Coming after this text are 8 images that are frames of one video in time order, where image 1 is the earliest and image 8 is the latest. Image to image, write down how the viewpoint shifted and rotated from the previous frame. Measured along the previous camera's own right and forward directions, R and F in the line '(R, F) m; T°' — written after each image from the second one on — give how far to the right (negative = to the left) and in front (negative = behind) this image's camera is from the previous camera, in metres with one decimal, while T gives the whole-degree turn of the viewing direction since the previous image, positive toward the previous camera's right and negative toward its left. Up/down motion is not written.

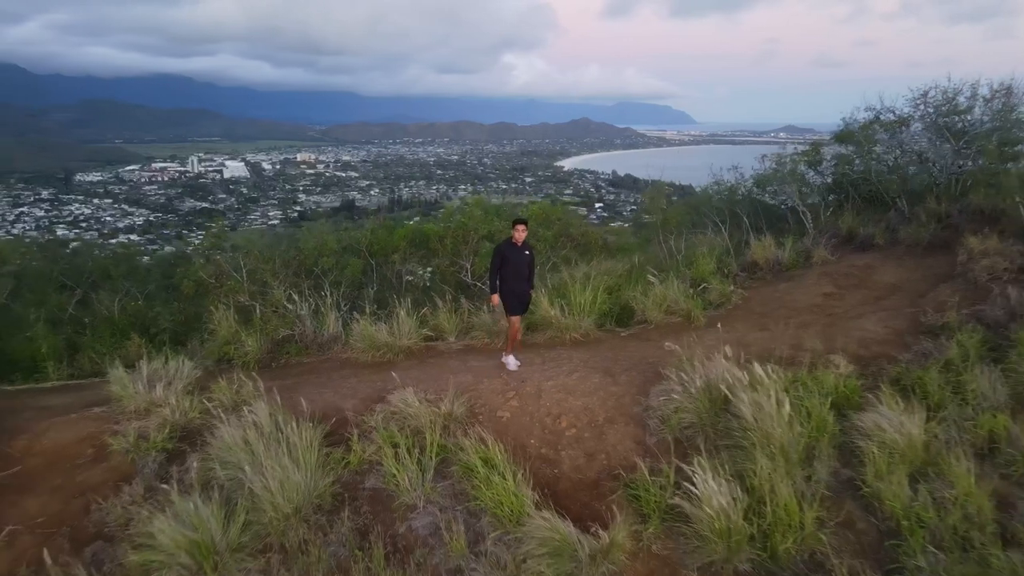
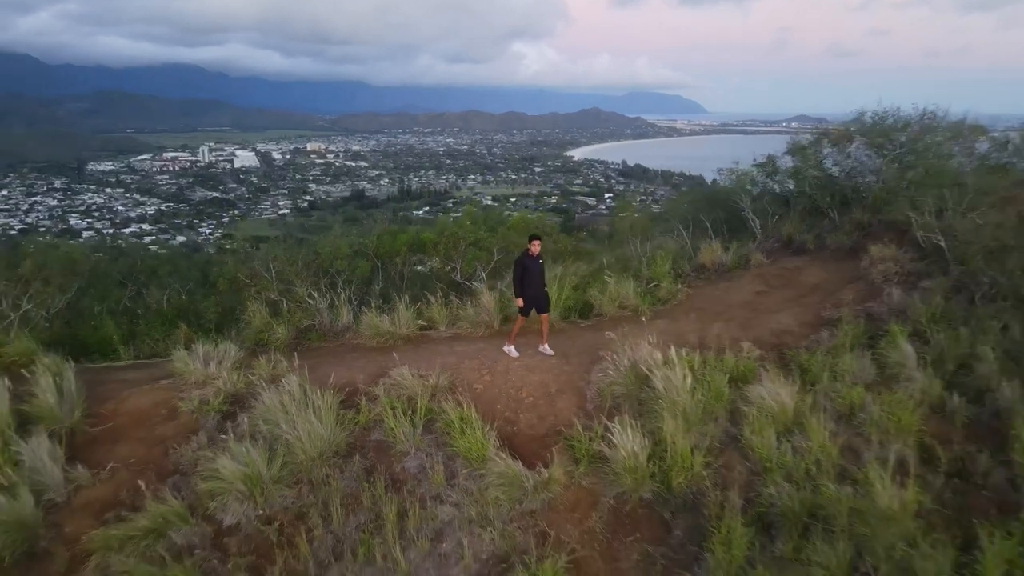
(+0.2, -0.7) m; -1°
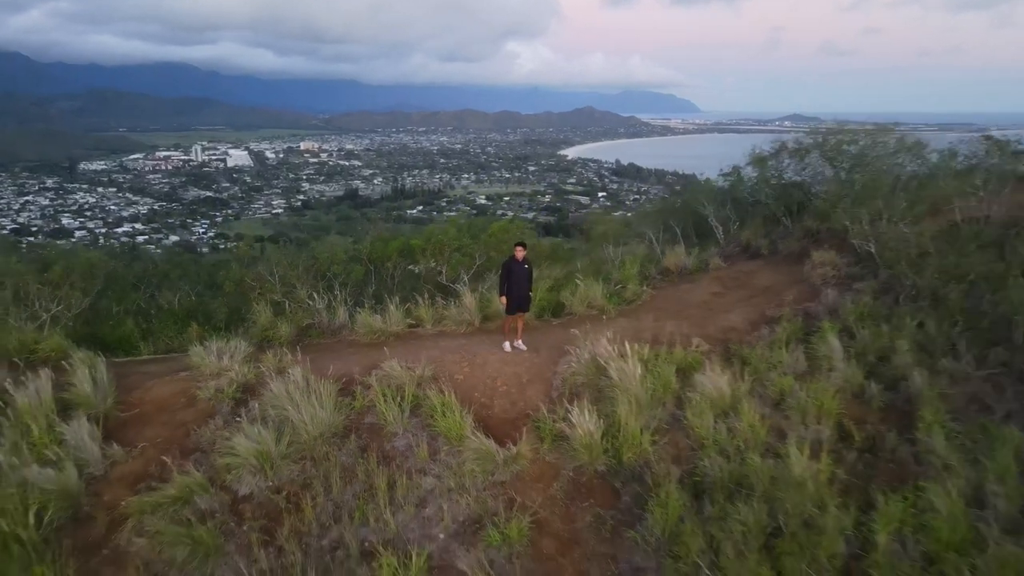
(+0.1, -0.5) m; 0°
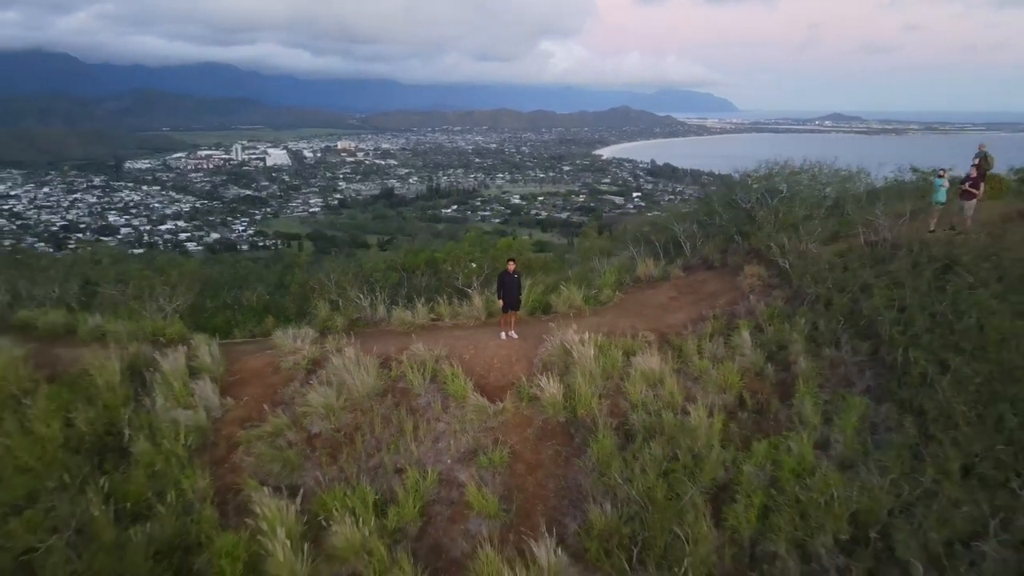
(+0.3, -1.4) m; -3°
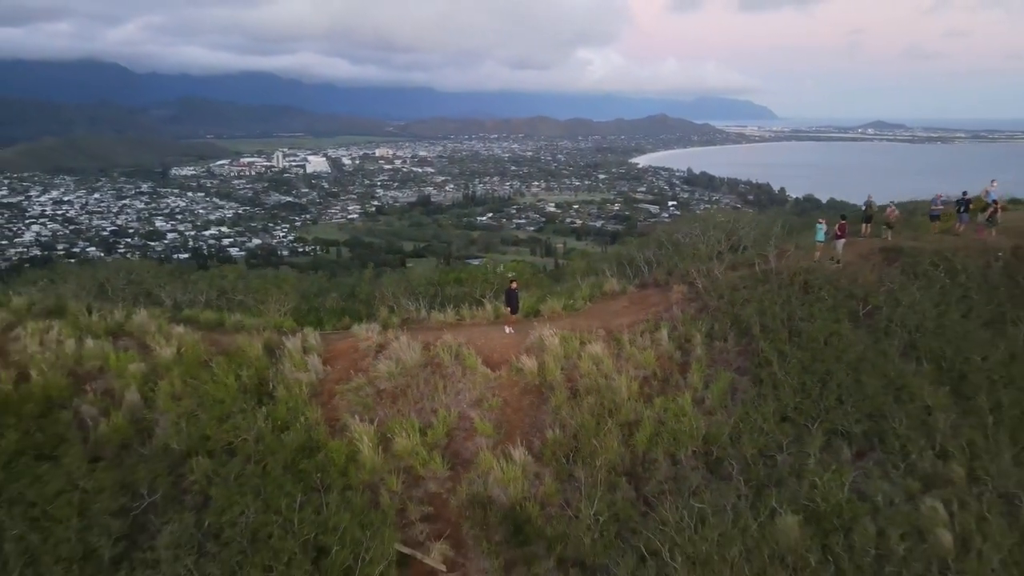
(+0.4, -2.6) m; -3°
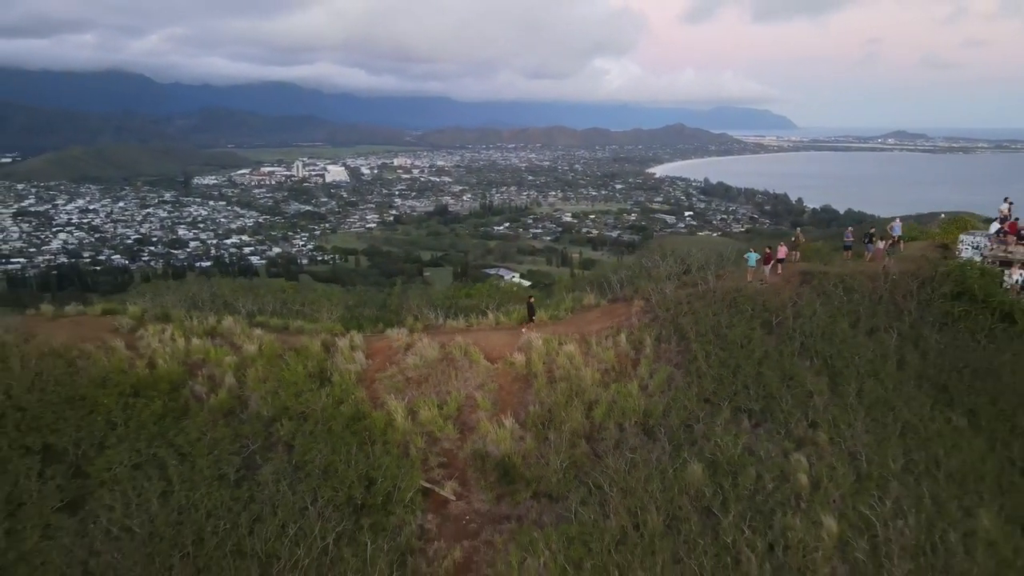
(+0.3, -2.5) m; -1°
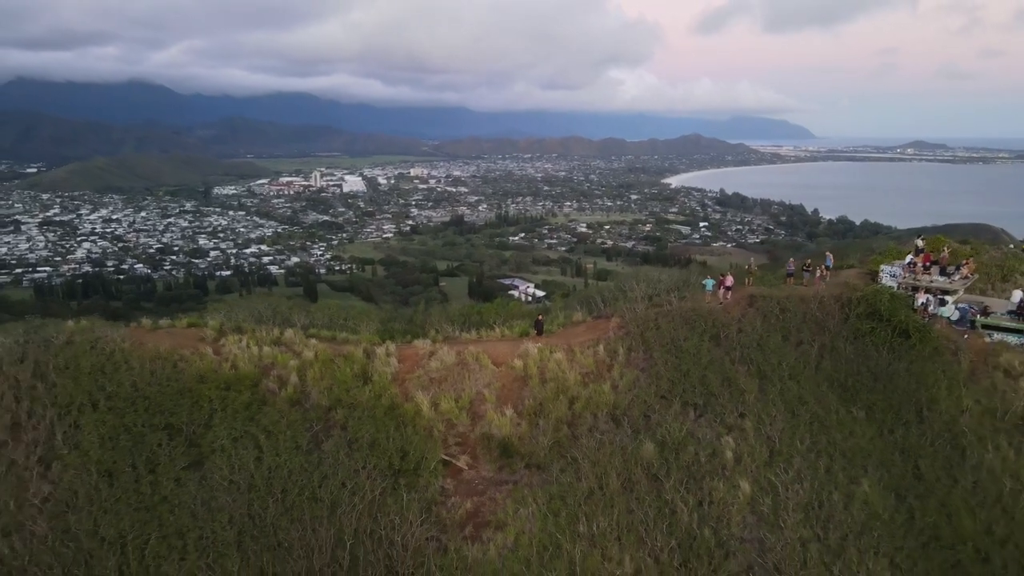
(+0.2, -2.7) m; -1°
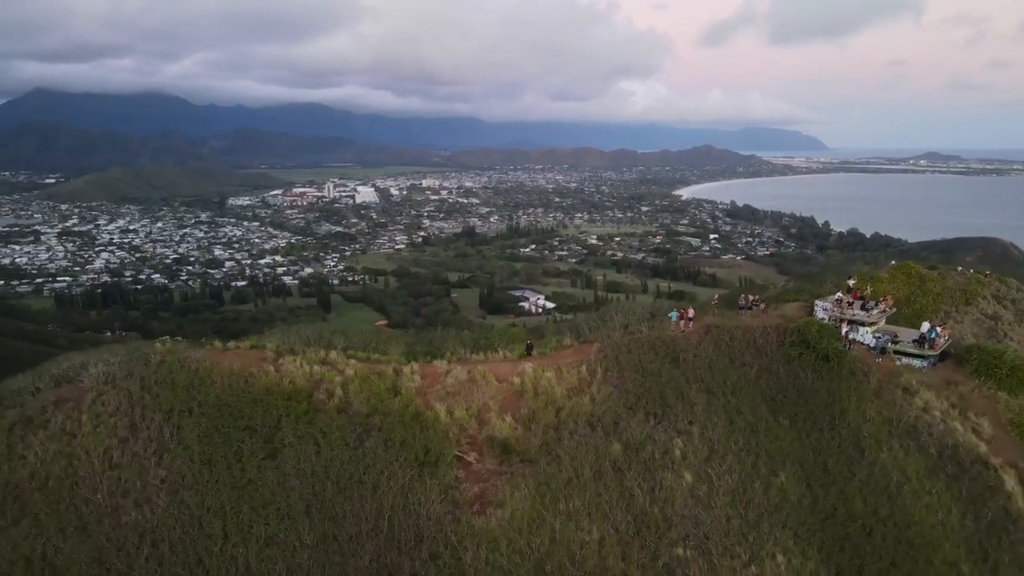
(+0.2, -3.1) m; -1°
